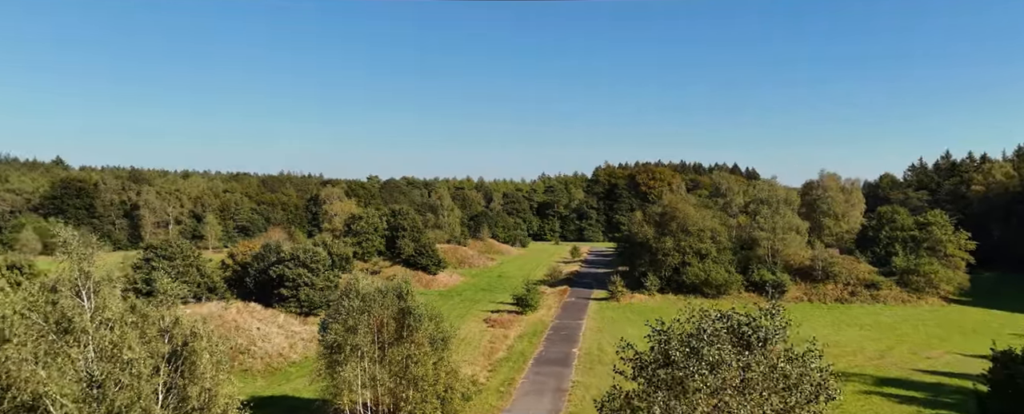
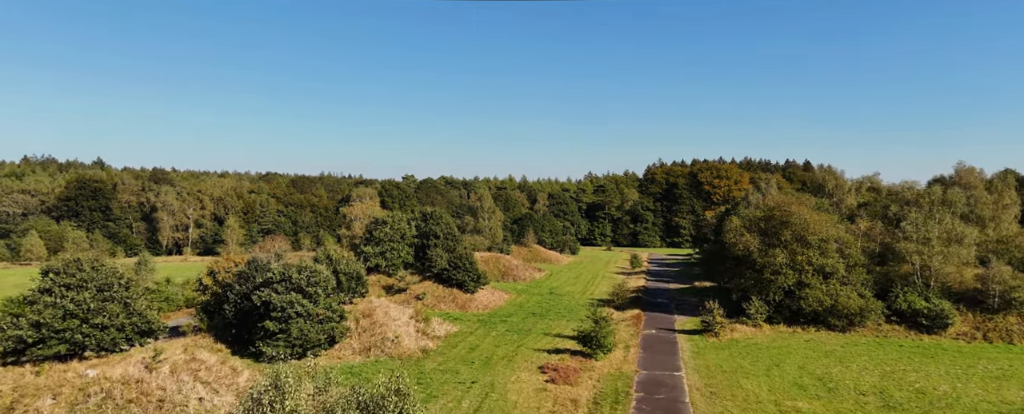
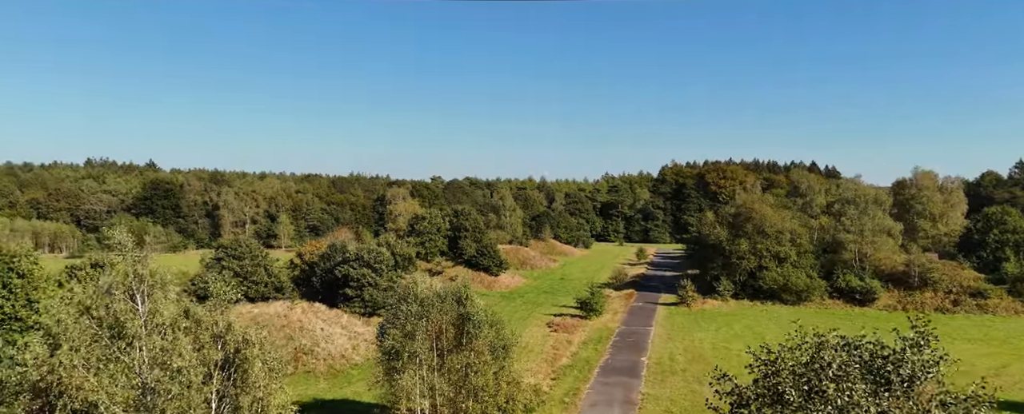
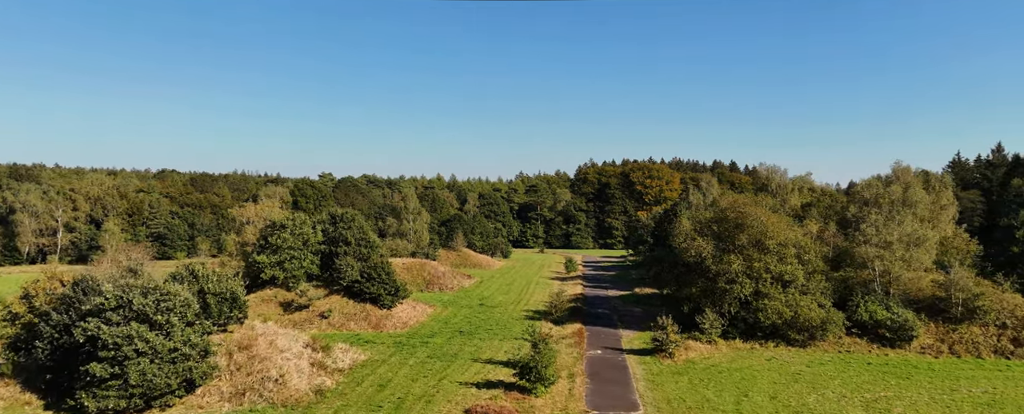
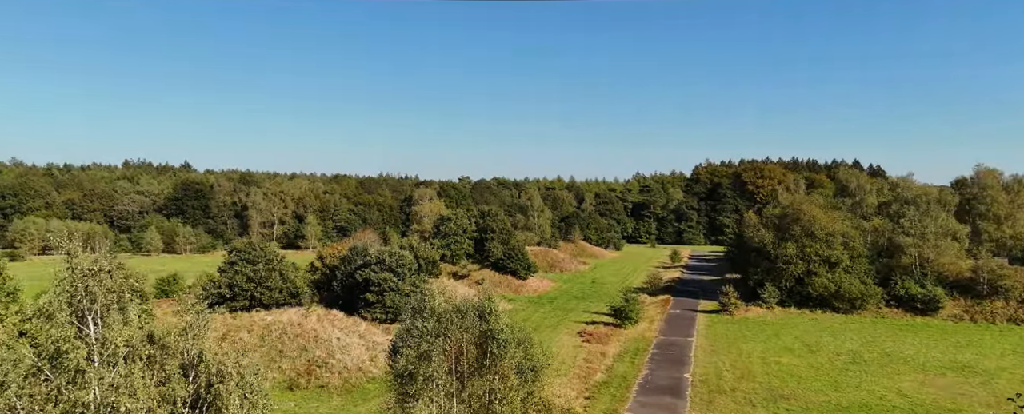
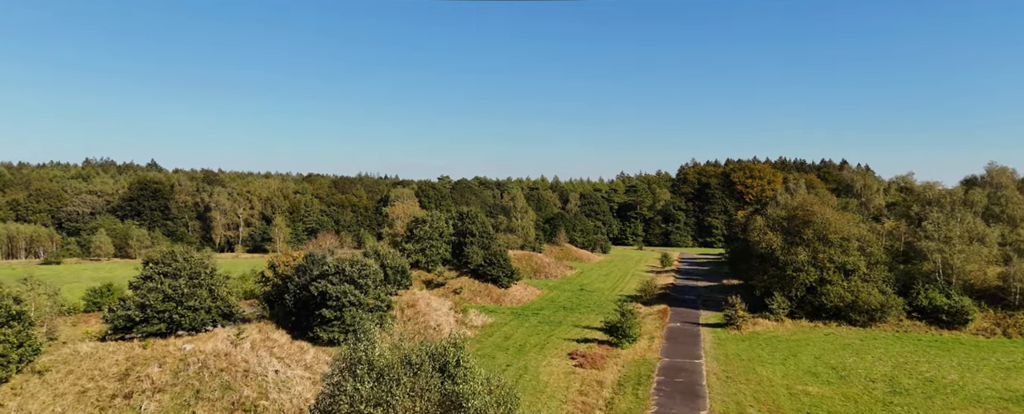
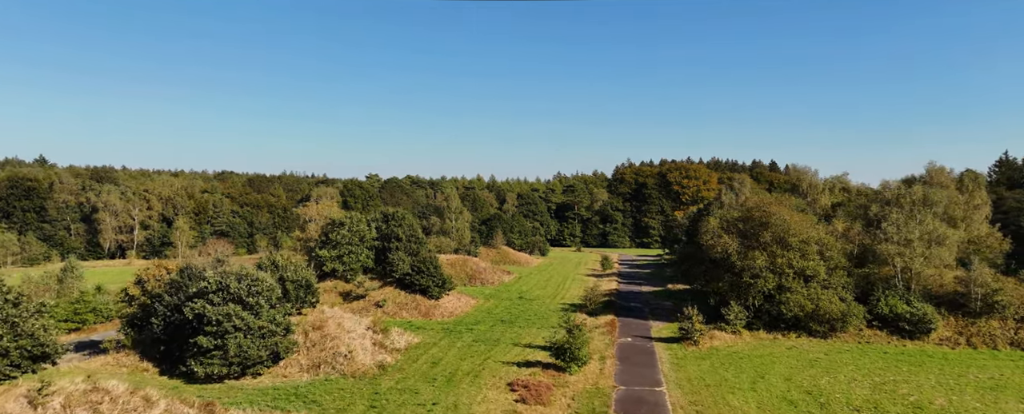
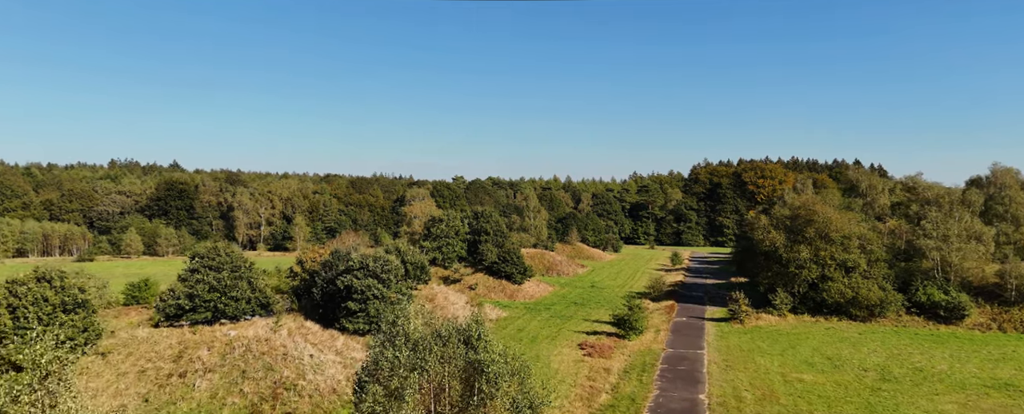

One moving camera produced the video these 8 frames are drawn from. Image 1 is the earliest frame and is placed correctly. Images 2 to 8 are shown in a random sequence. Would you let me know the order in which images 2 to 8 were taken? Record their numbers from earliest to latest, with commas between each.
3, 5, 8, 6, 2, 7, 4
